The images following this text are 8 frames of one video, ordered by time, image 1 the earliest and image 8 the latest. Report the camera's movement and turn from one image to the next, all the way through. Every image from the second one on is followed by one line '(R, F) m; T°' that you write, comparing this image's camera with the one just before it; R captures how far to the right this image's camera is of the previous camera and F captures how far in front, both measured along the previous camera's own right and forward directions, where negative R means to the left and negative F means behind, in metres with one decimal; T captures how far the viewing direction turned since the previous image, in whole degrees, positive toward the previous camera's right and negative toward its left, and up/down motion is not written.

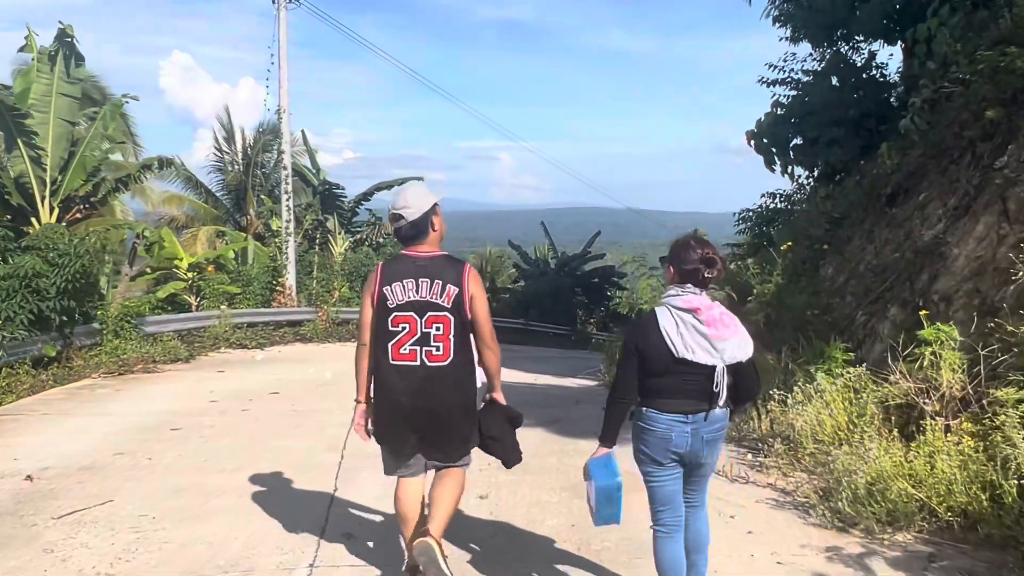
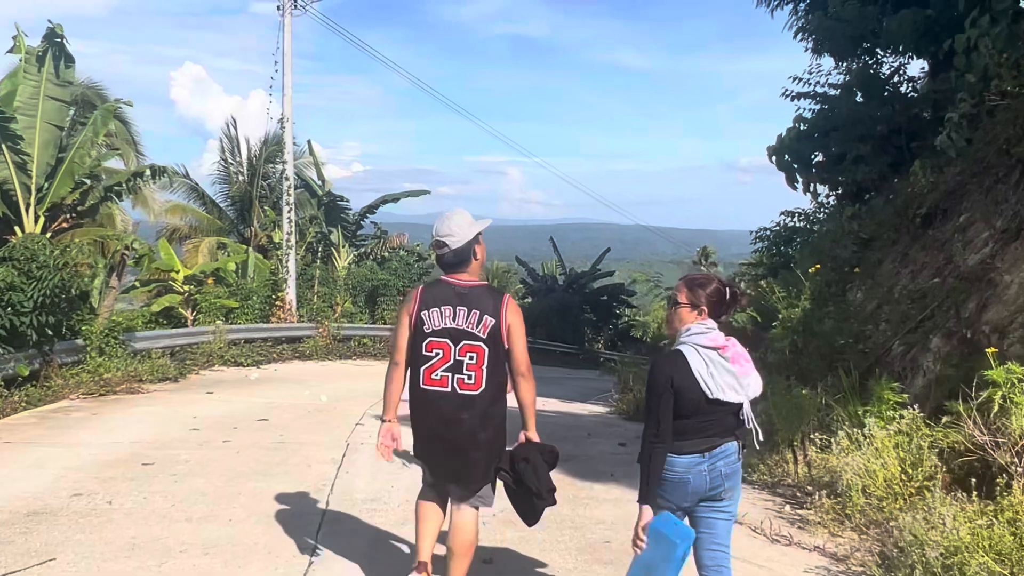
(0.0, +0.6) m; 0°
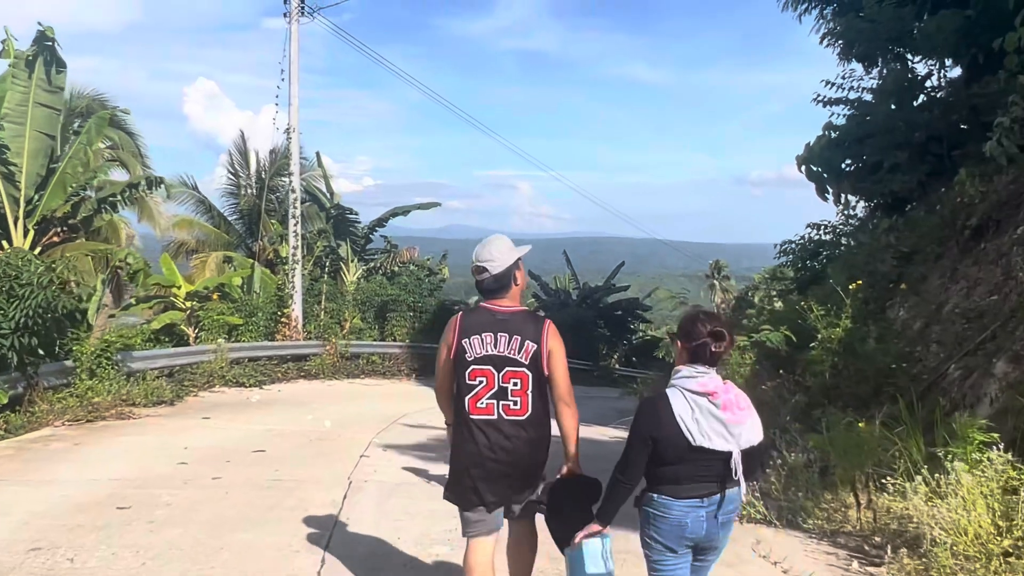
(-0.1, +0.6) m; -1°
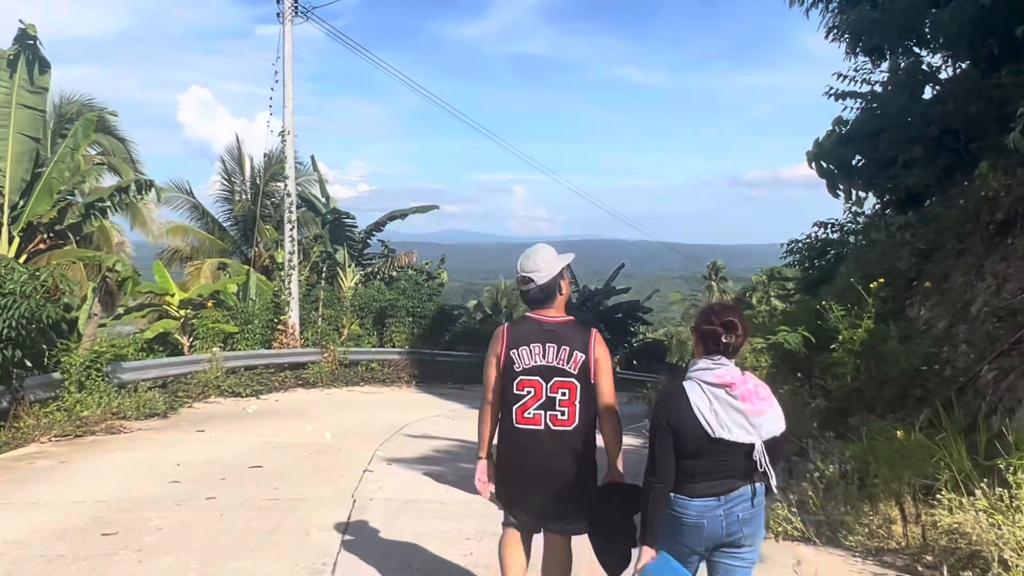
(-0.1, +0.4) m; 0°
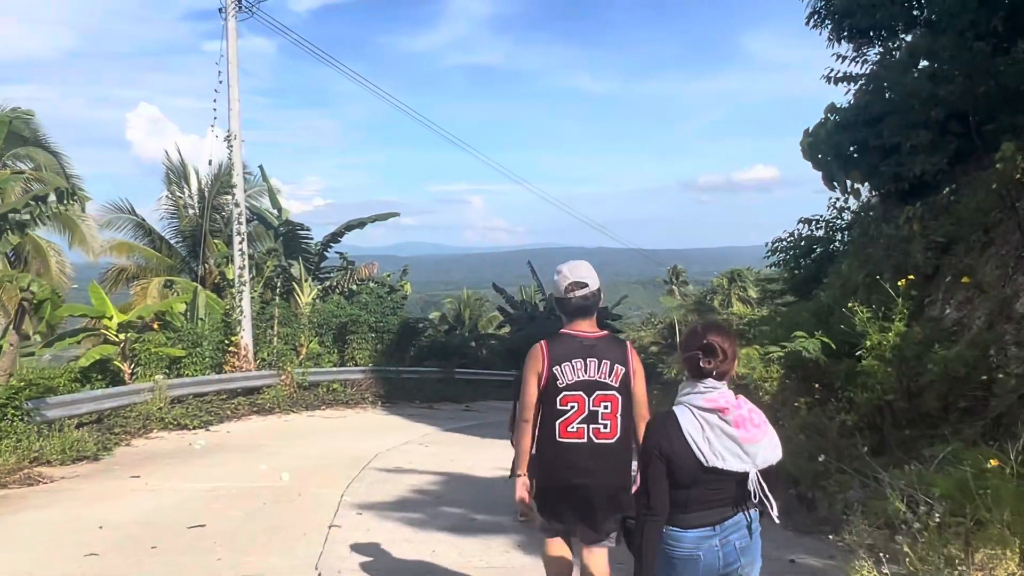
(-0.2, +1.0) m; +3°
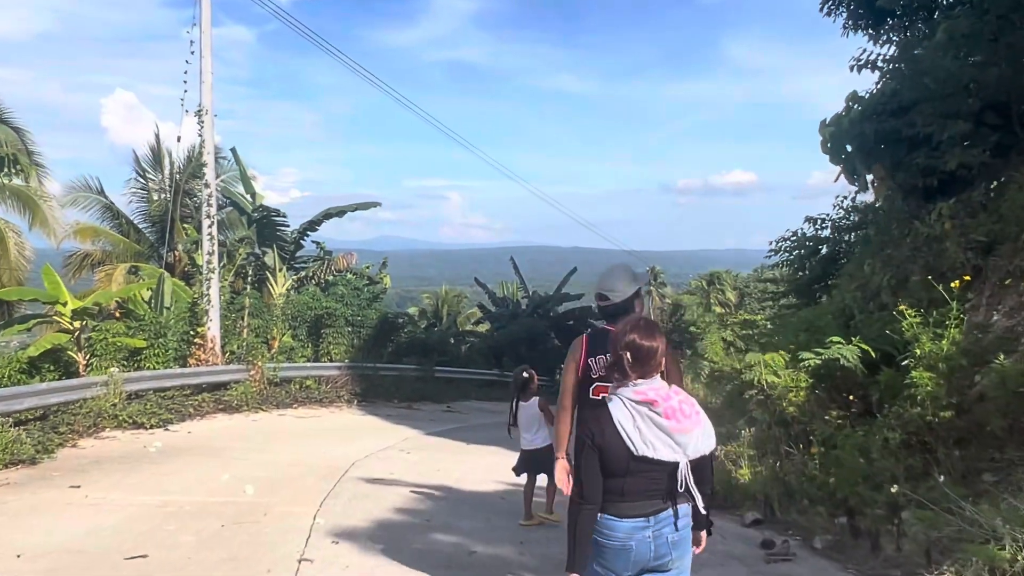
(-0.2, +0.9) m; +2°
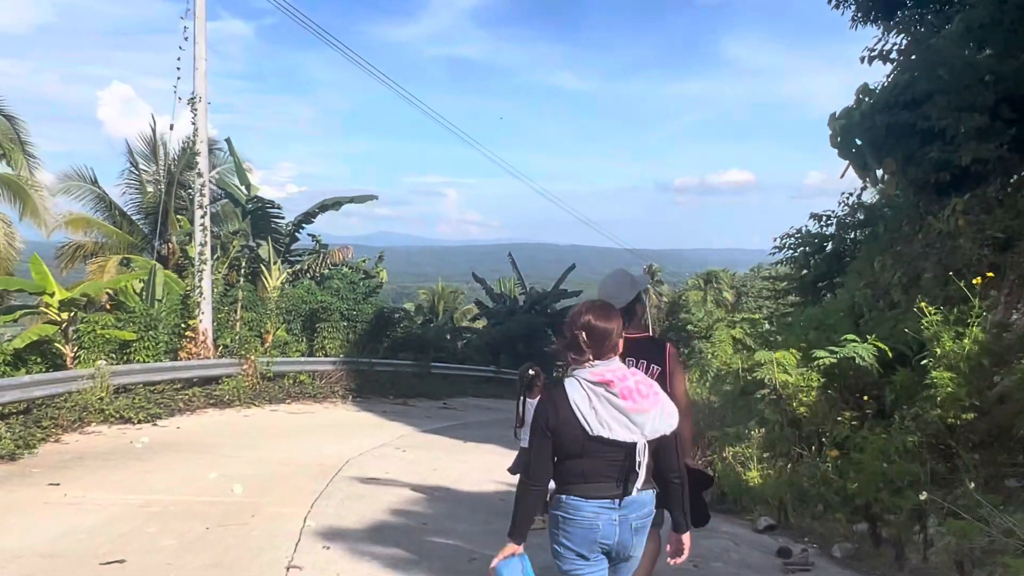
(0.0, +0.3) m; 0°
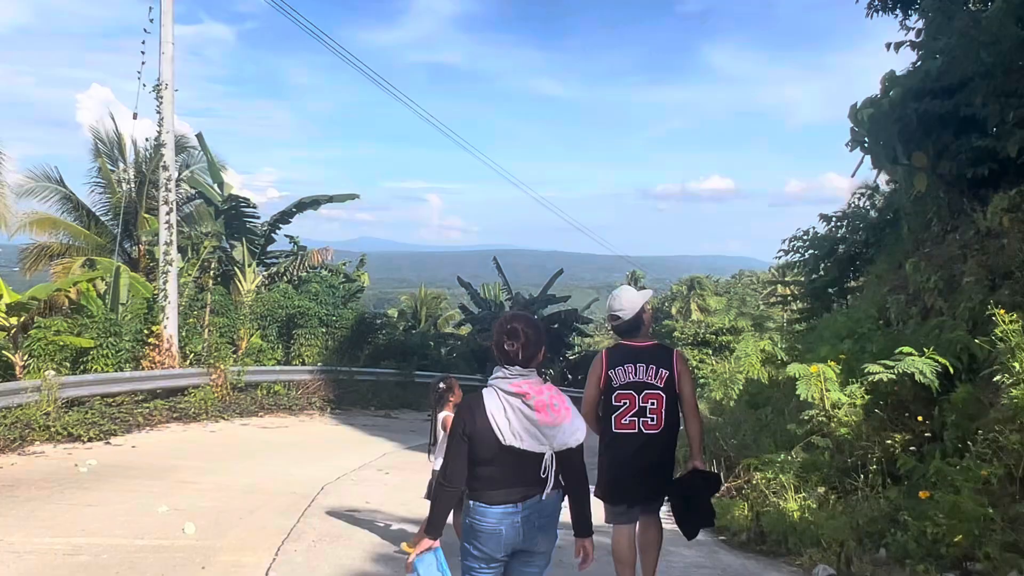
(-0.1, +0.9) m; +1°
